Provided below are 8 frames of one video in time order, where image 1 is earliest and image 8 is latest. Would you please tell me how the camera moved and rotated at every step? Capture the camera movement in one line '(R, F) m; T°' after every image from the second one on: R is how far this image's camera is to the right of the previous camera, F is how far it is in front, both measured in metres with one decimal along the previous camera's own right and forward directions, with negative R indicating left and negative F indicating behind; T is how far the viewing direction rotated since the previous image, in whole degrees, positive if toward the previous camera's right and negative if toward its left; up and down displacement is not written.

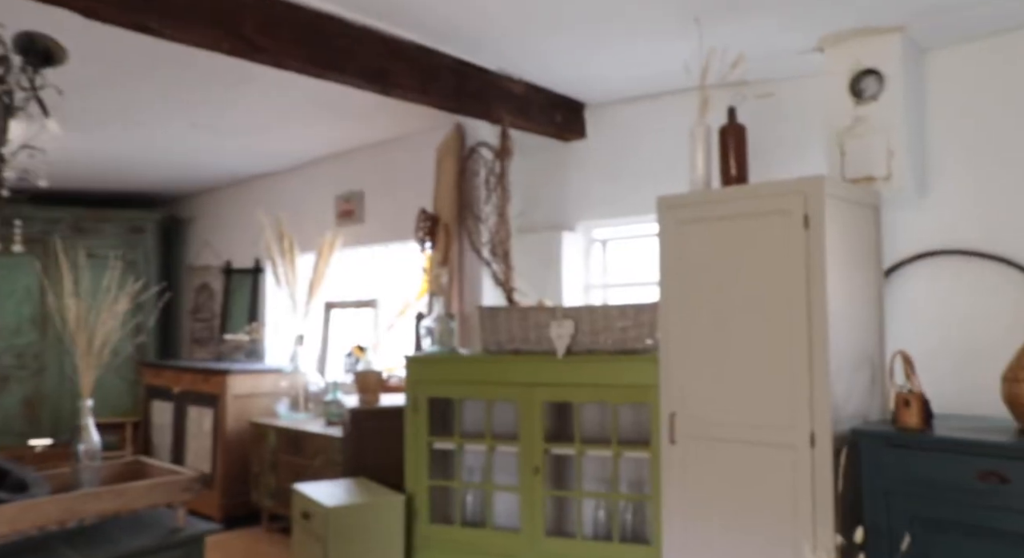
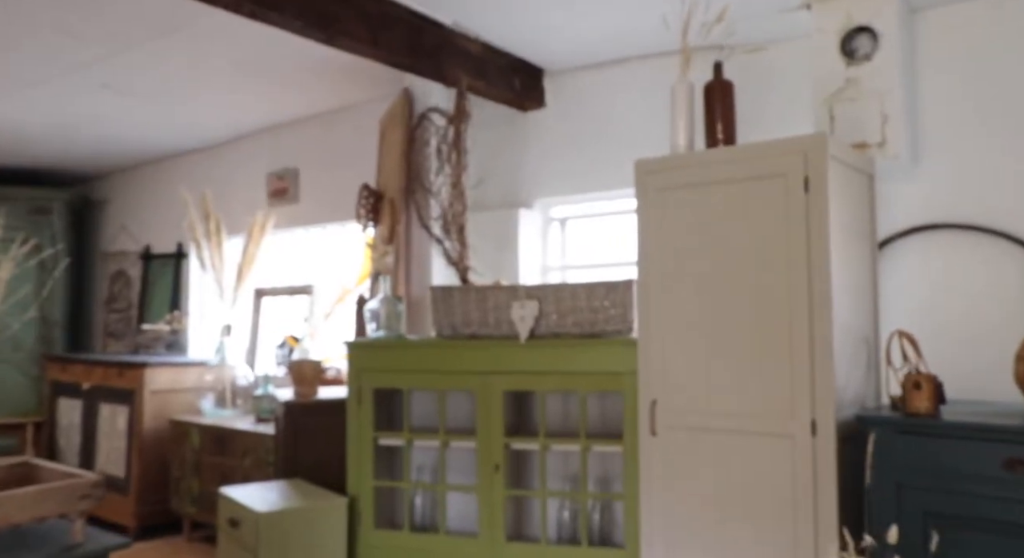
(-0.1, +0.3) m; +5°
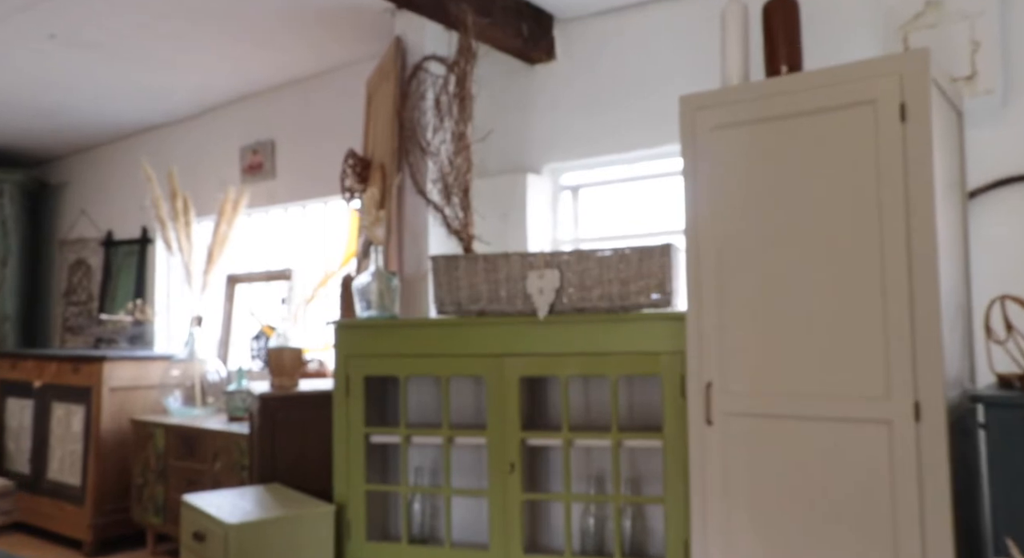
(-0.1, +0.4) m; +1°
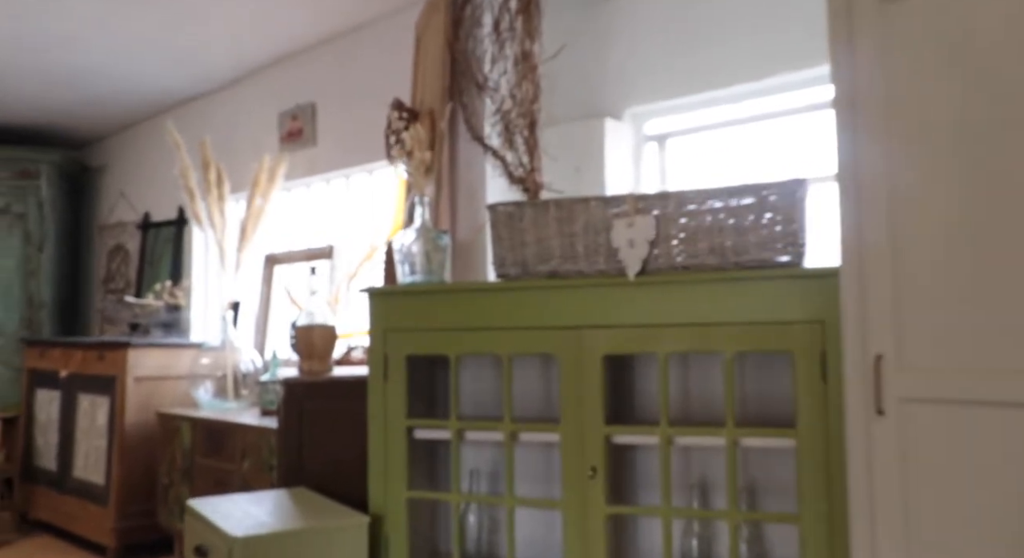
(0.0, +0.5) m; -4°
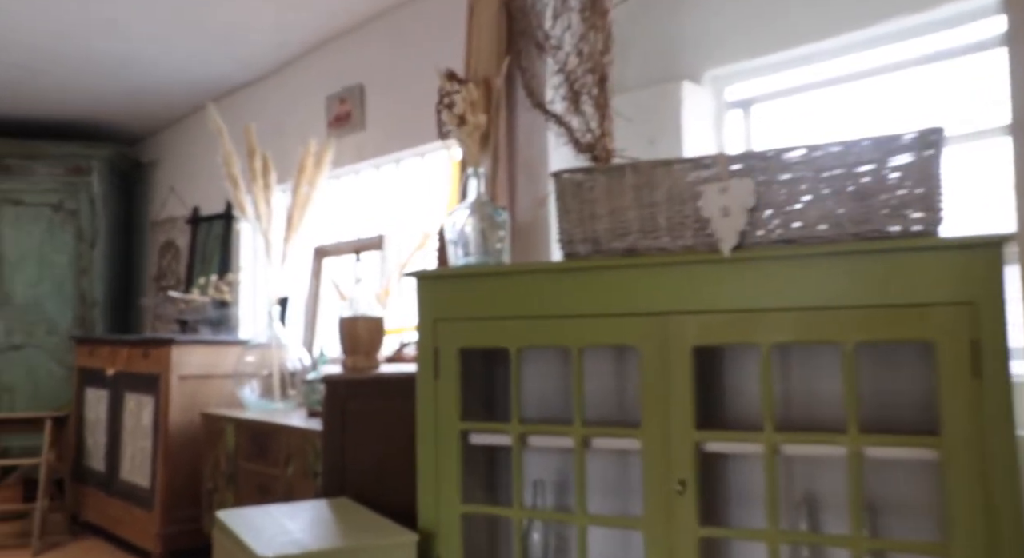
(0.0, +0.3) m; -4°
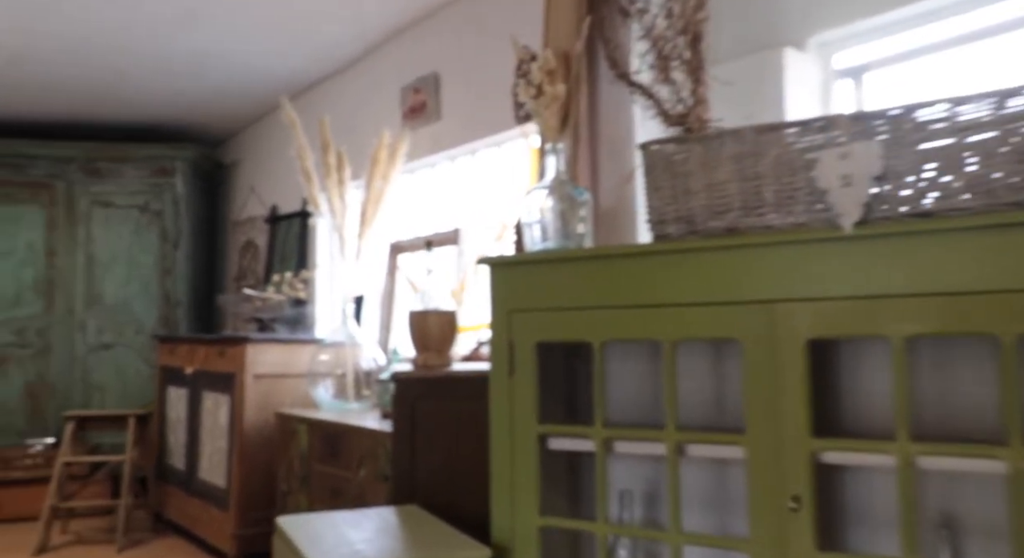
(0.0, +0.2) m; -6°
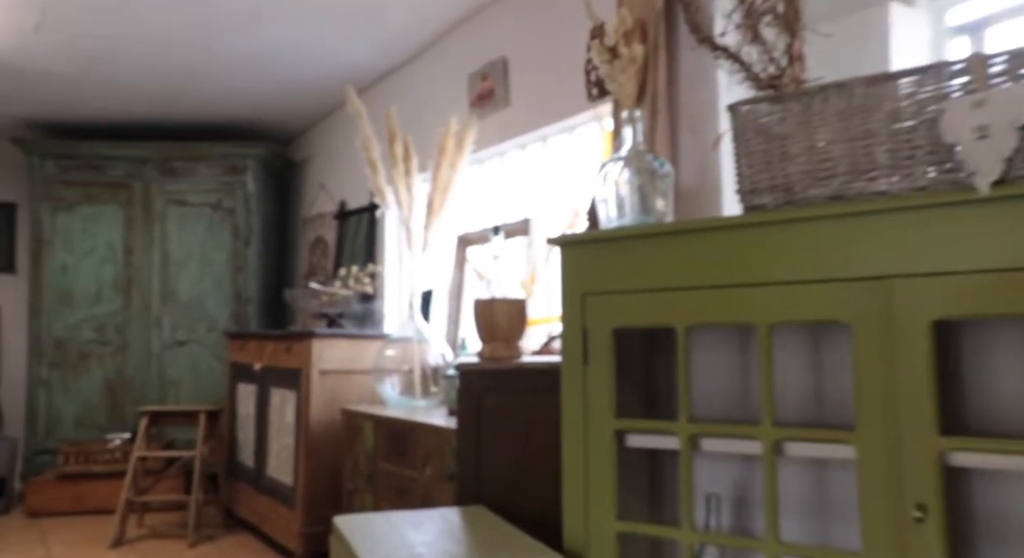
(0.0, +0.1) m; -5°
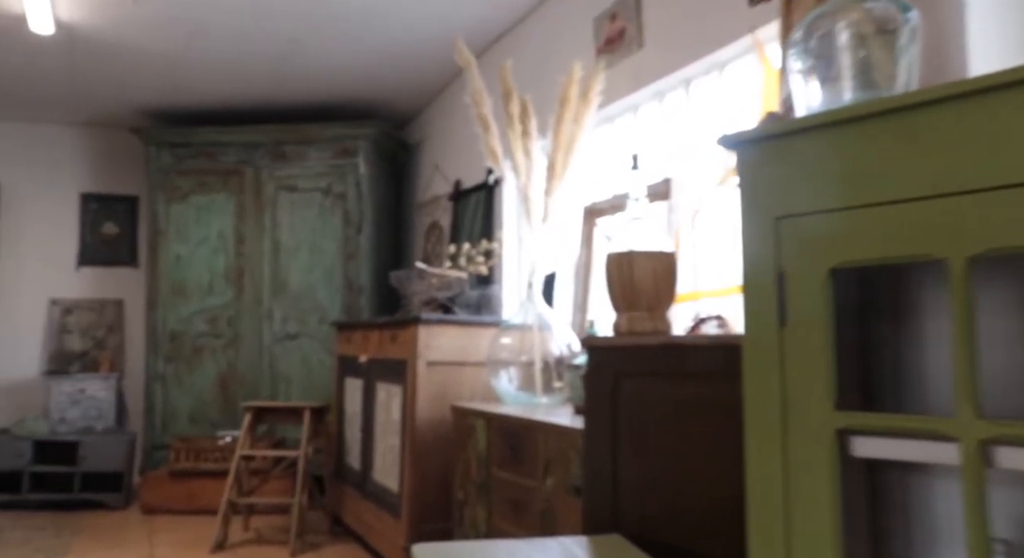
(0.0, +0.5) m; -9°
